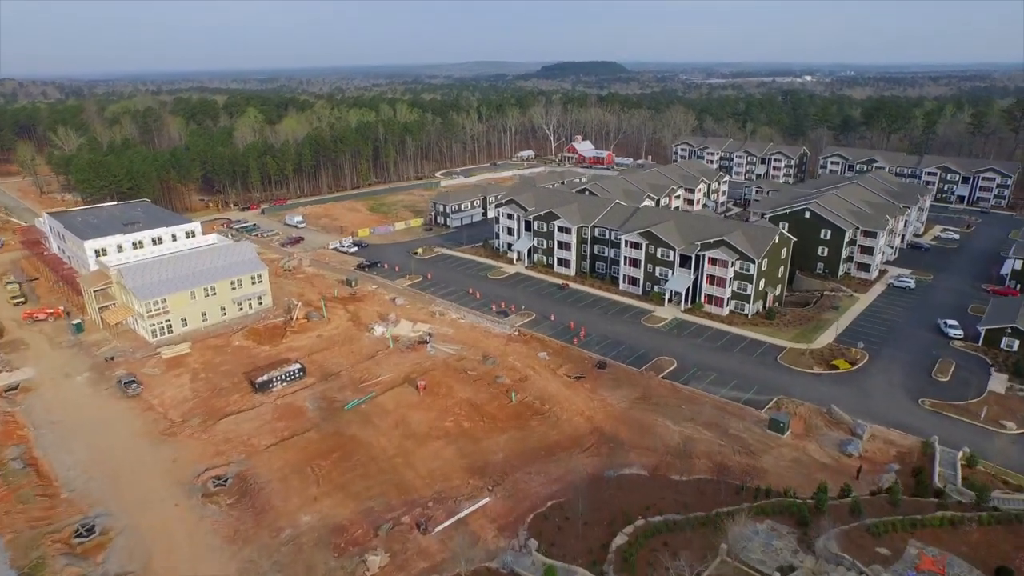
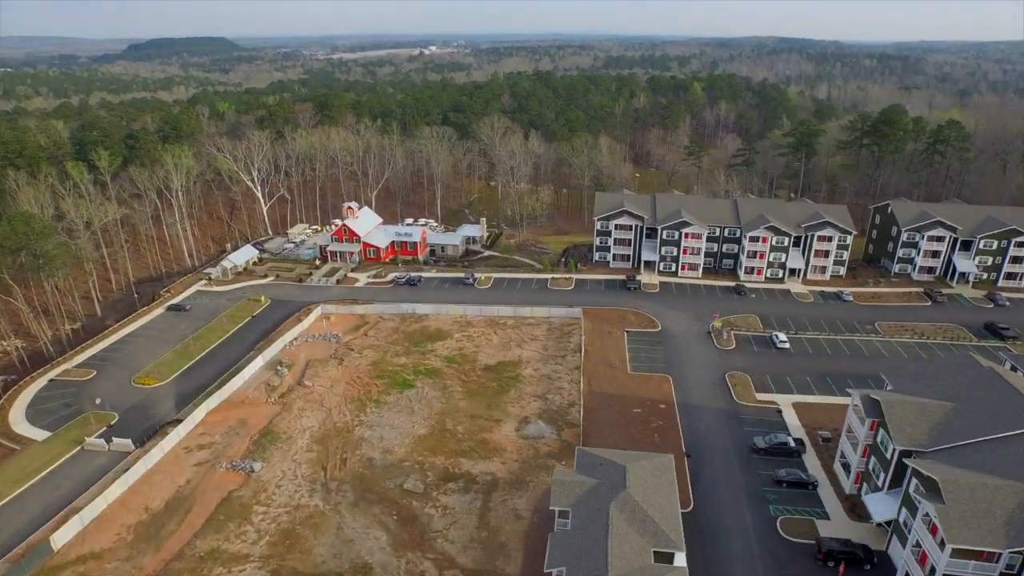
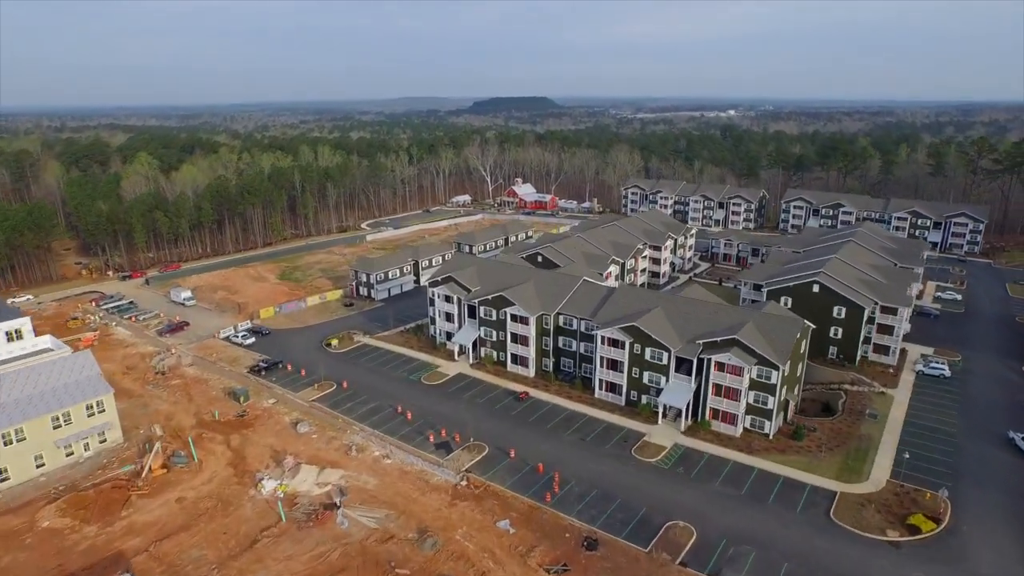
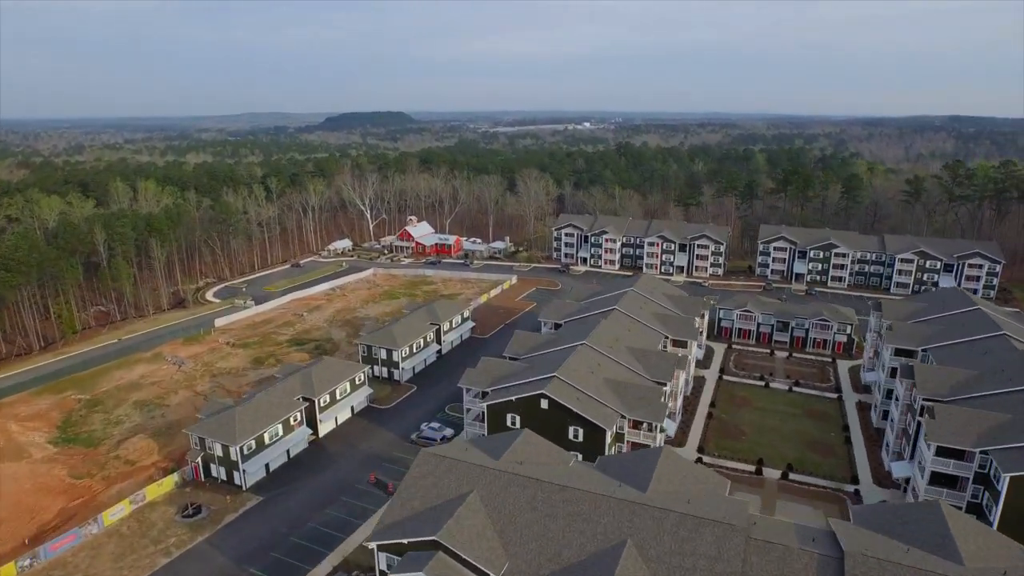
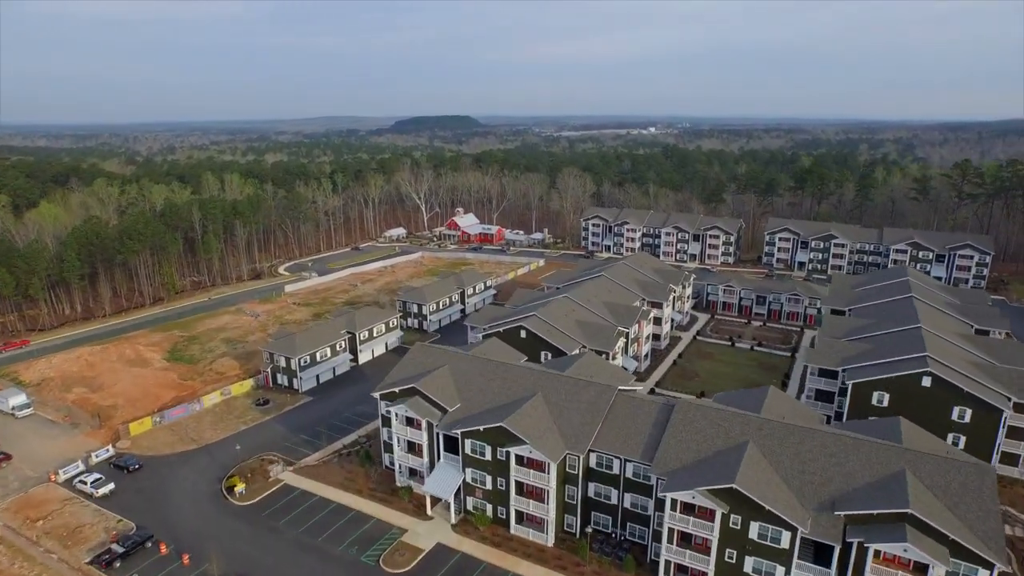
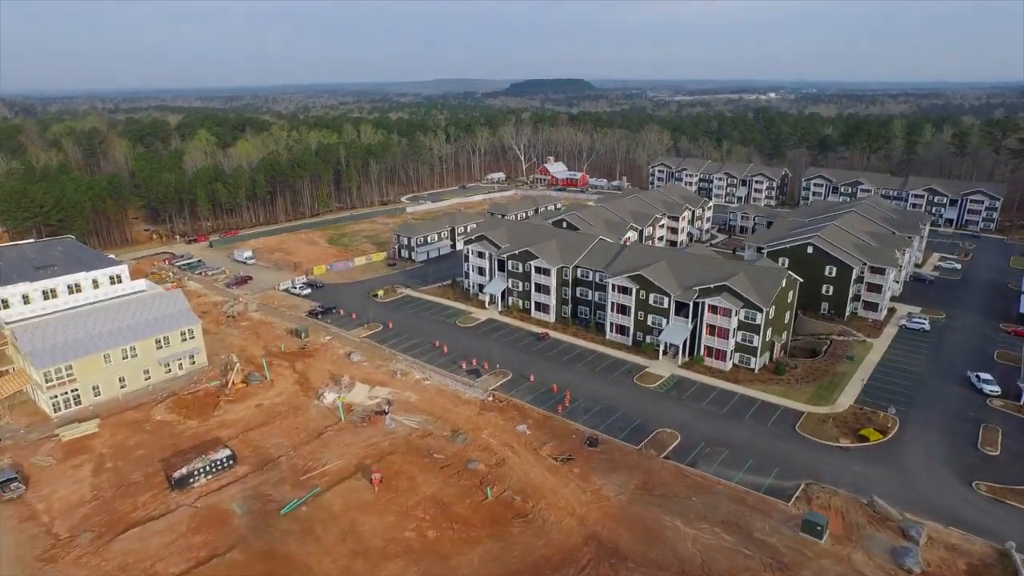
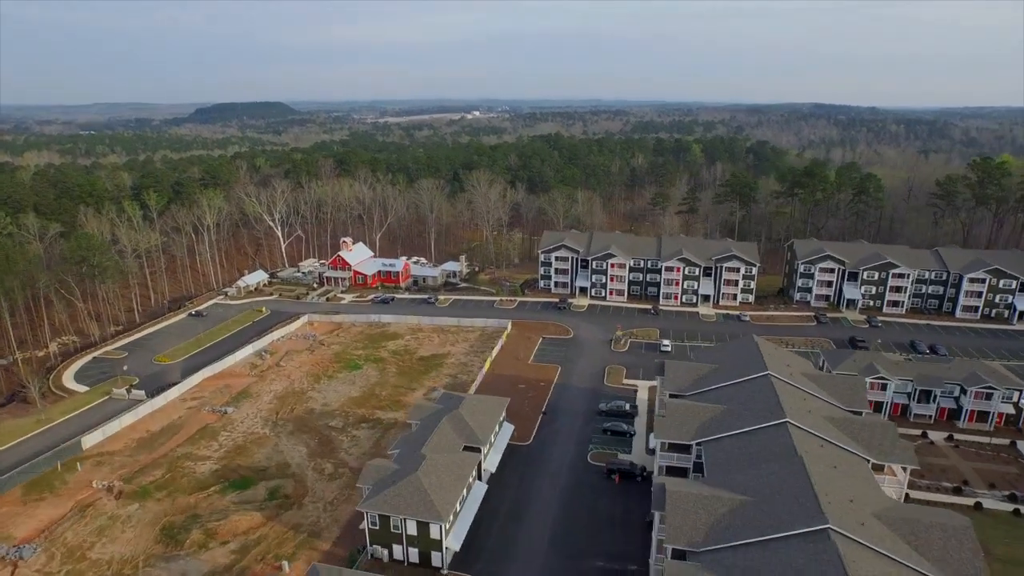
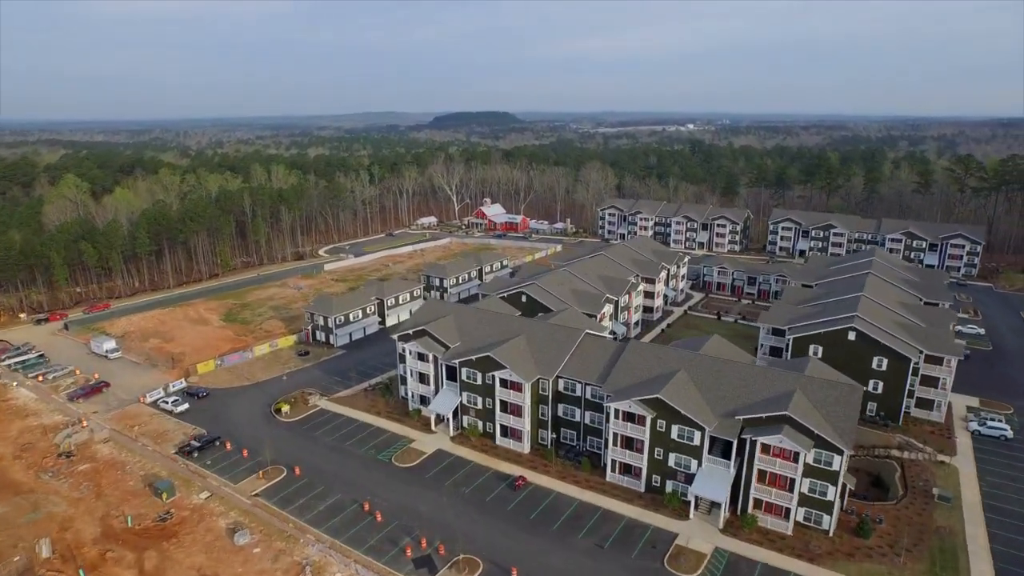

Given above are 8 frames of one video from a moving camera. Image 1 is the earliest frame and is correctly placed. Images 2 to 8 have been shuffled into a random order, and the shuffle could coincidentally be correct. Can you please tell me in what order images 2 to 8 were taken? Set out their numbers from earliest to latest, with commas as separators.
6, 3, 8, 5, 4, 7, 2
